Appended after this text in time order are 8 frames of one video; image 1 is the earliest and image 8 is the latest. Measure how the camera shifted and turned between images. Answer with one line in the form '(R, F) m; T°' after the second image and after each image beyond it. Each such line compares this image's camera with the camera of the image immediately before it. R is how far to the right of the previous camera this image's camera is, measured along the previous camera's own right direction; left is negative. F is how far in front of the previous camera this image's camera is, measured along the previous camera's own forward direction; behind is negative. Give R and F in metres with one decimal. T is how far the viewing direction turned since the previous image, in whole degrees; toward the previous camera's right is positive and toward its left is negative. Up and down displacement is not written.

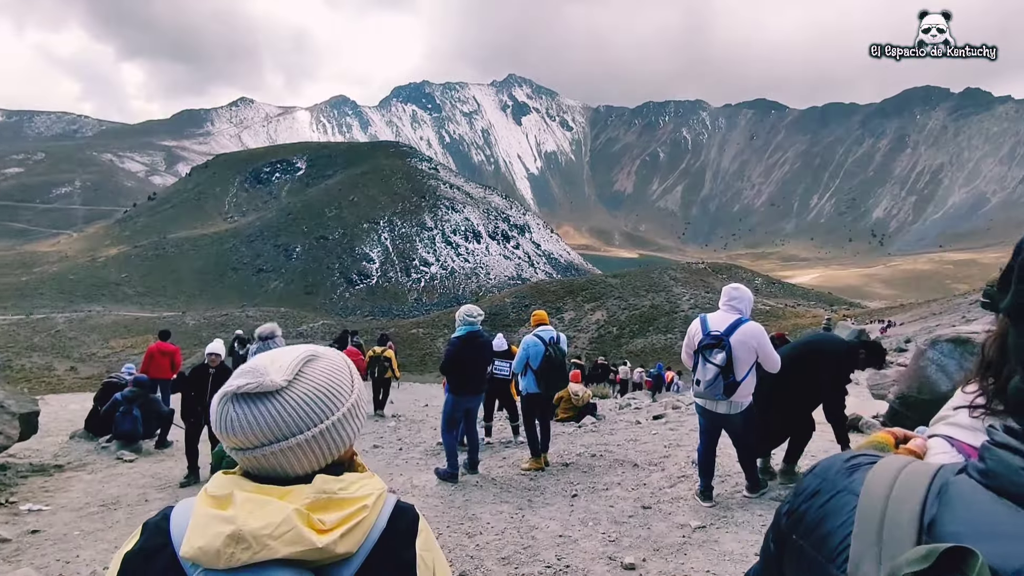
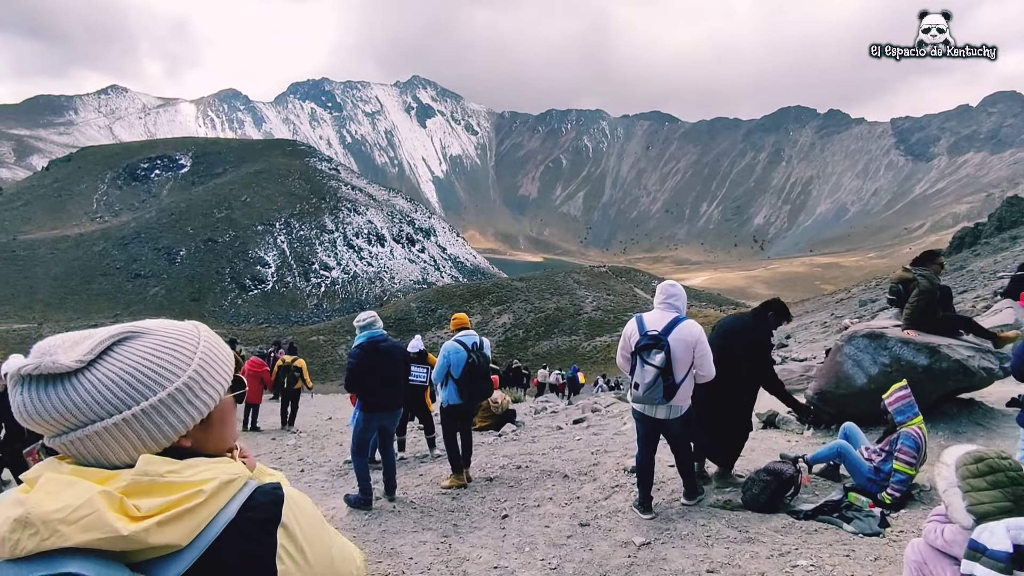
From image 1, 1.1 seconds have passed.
(-0.2, +0.9) m; +9°
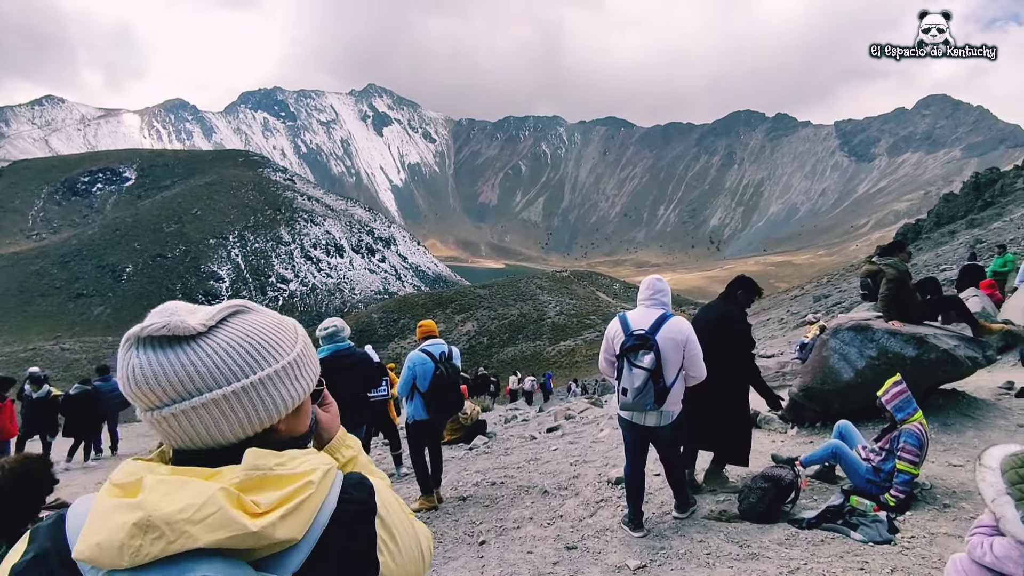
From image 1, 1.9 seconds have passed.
(-0.1, +0.7) m; +4°
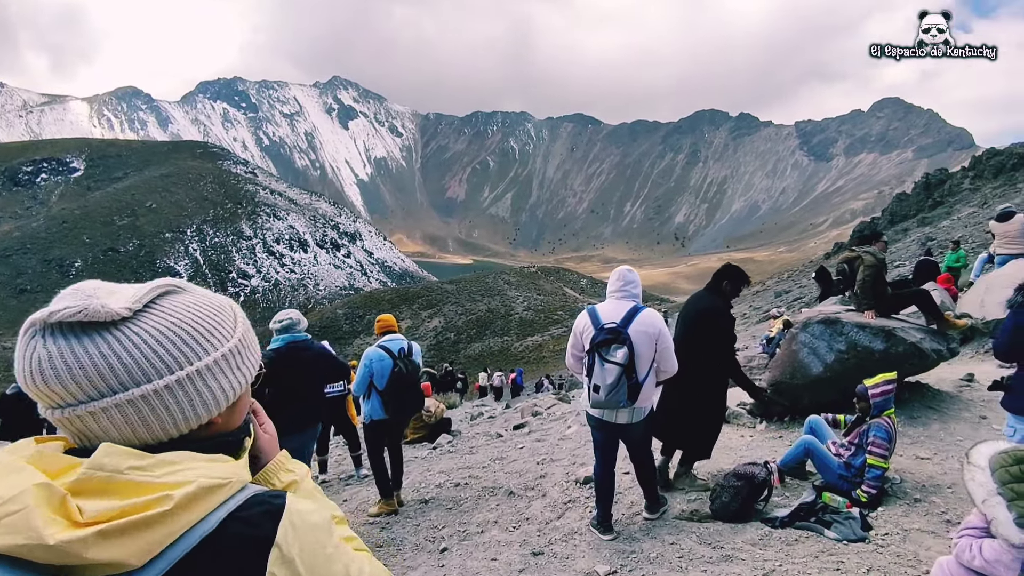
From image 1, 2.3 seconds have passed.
(+0.1, +0.4) m; +3°
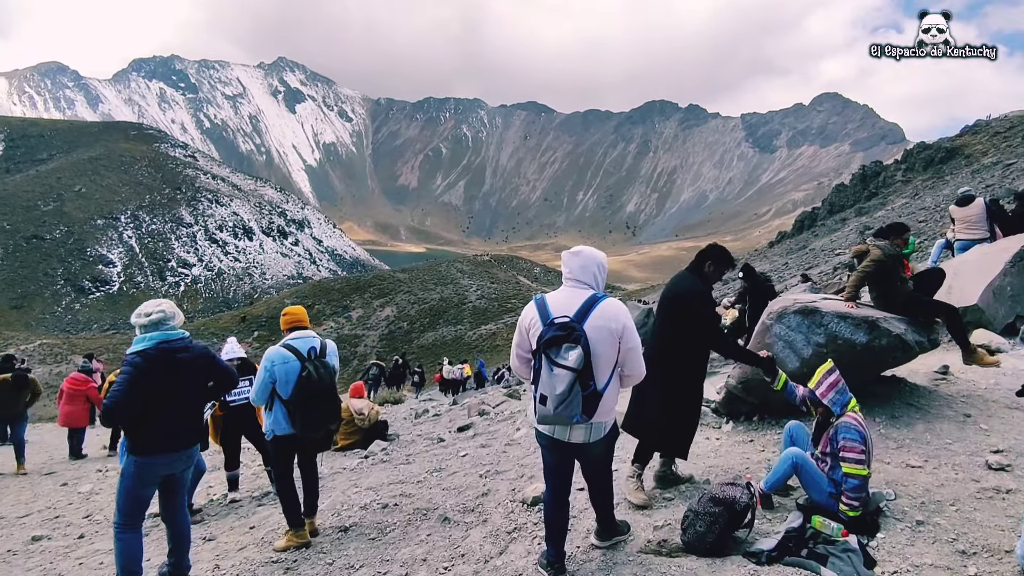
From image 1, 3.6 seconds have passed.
(+0.2, +1.4) m; +5°
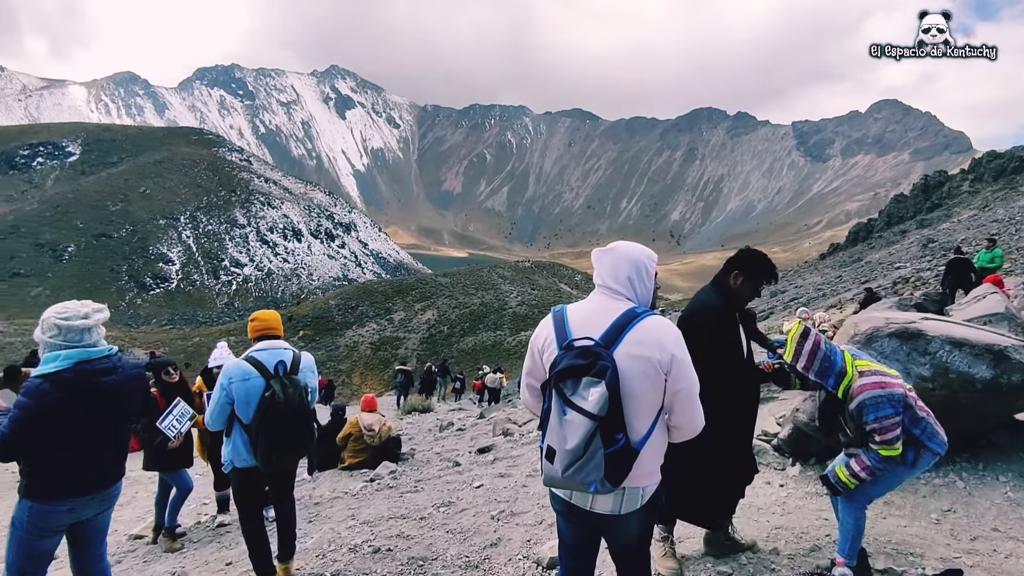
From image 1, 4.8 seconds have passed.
(+0.2, +1.4) m; -4°
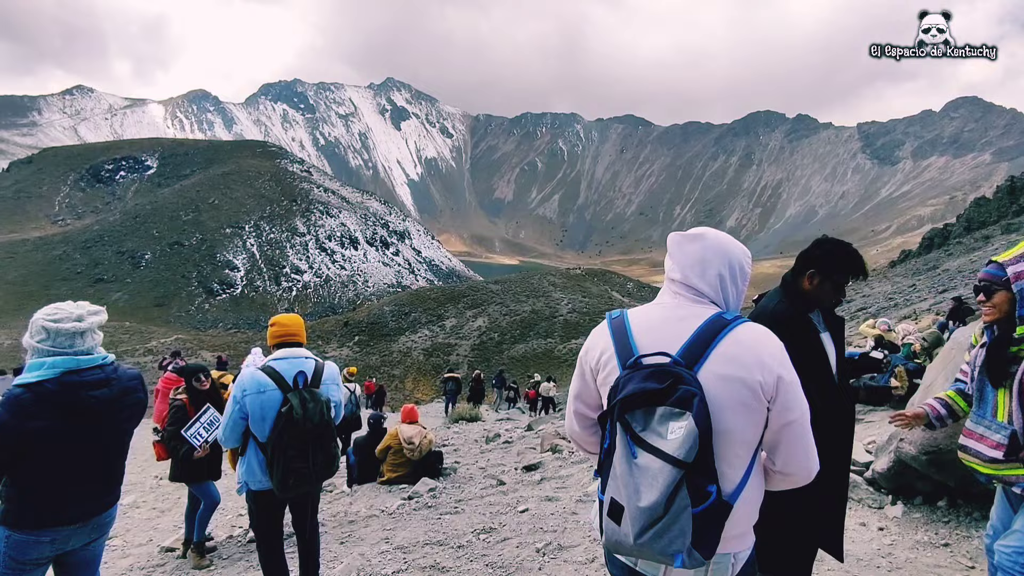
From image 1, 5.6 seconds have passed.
(0.0, +0.8) m; -5°
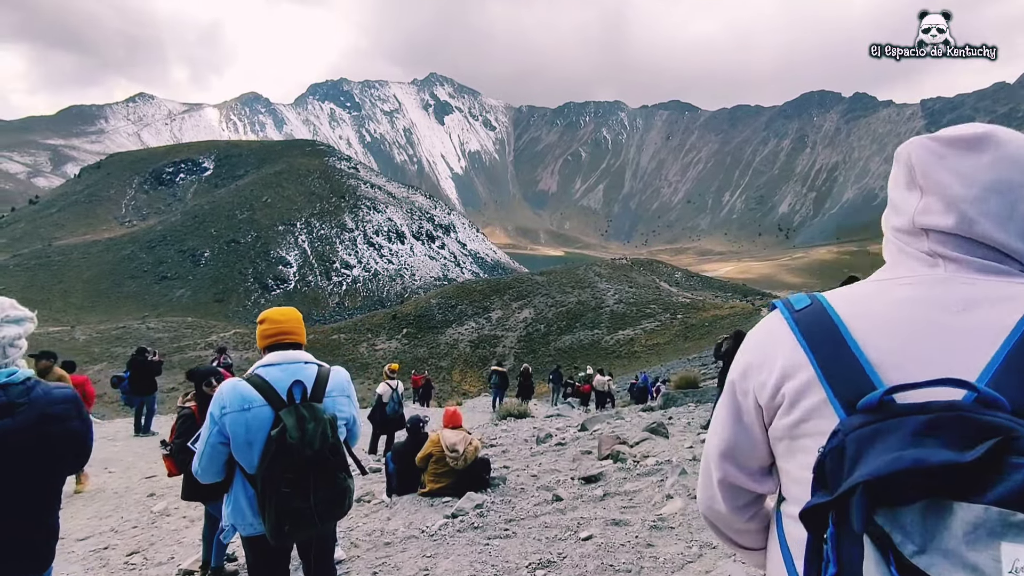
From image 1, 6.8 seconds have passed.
(-0.1, +1.3) m; -5°
